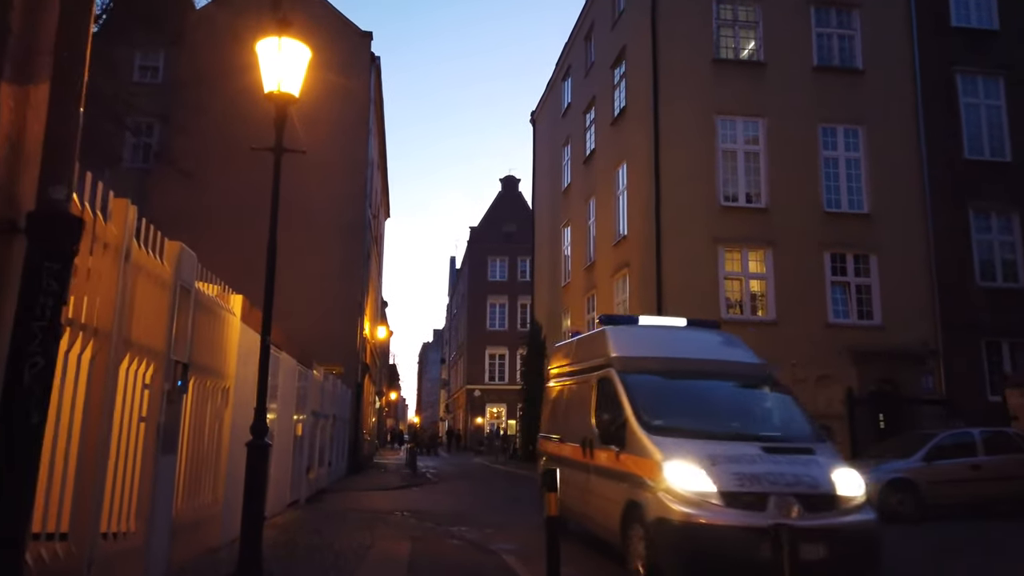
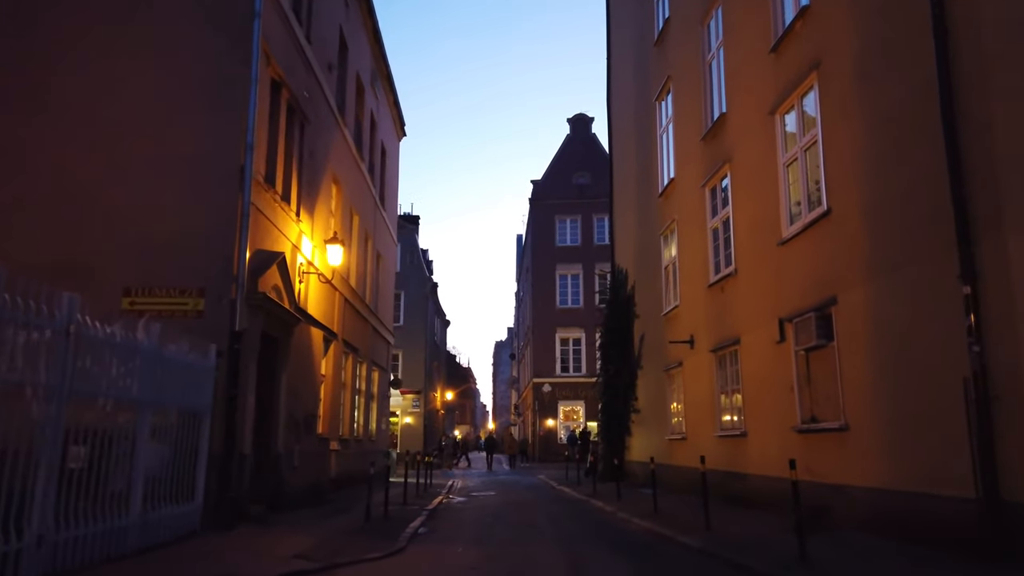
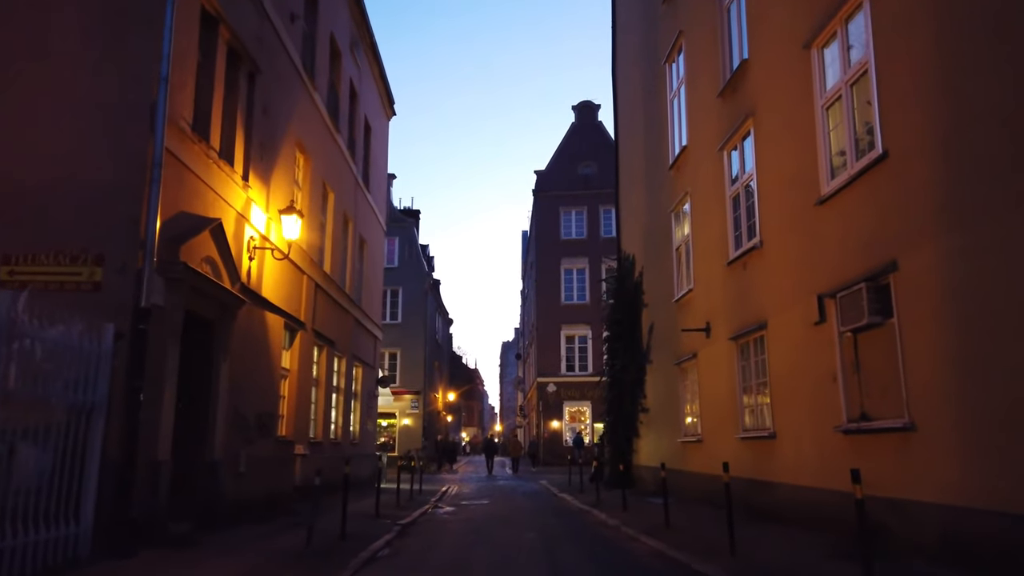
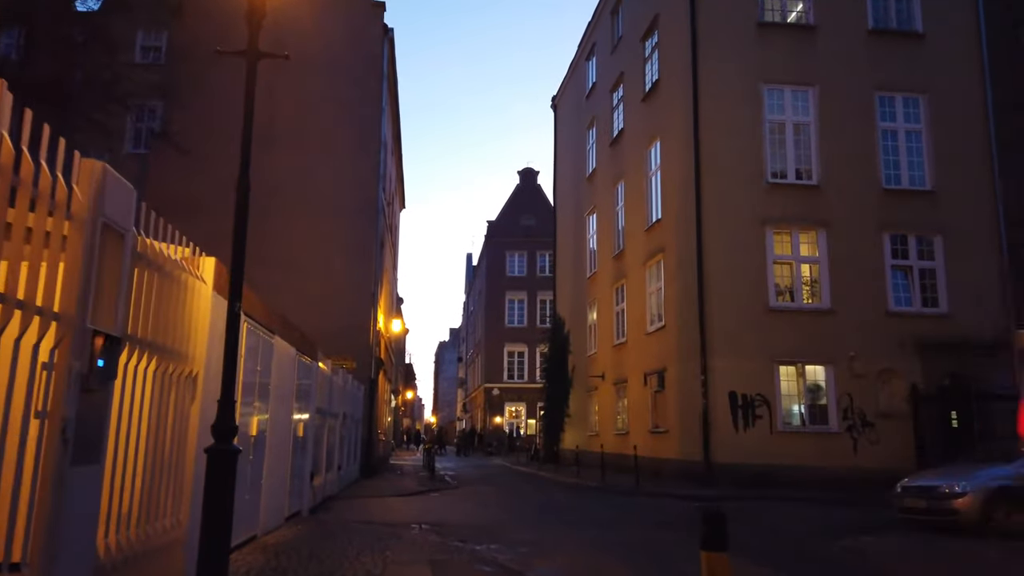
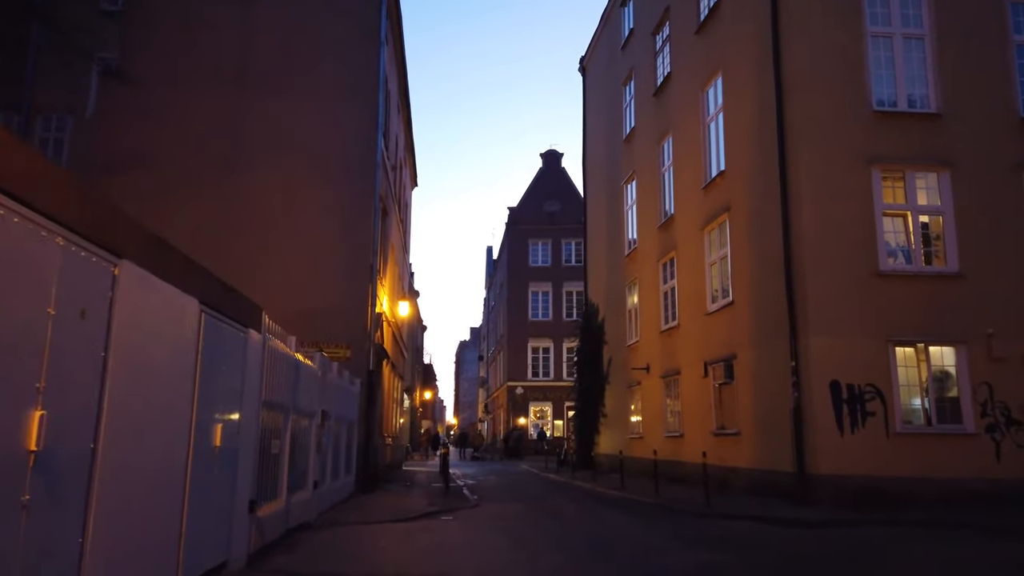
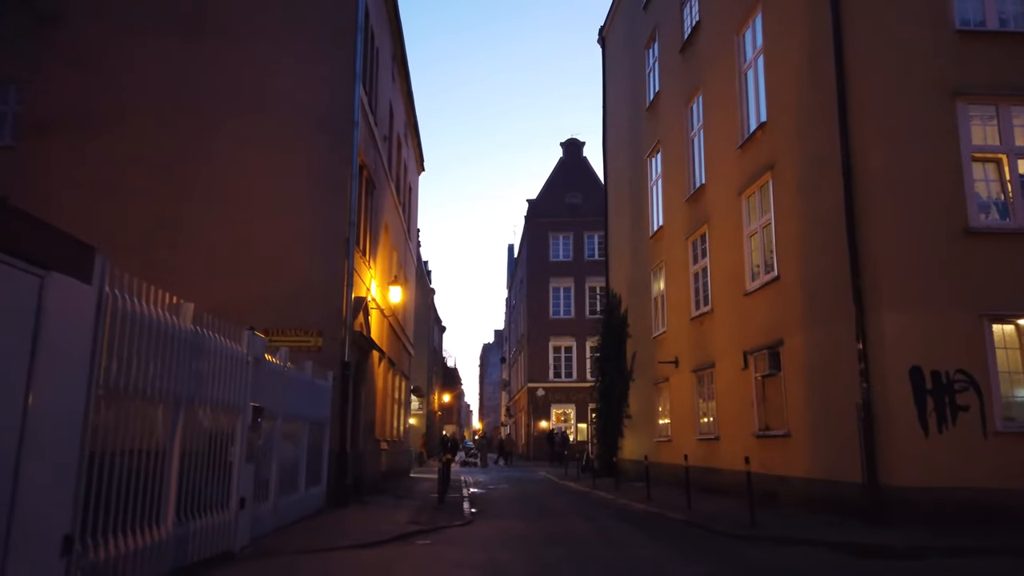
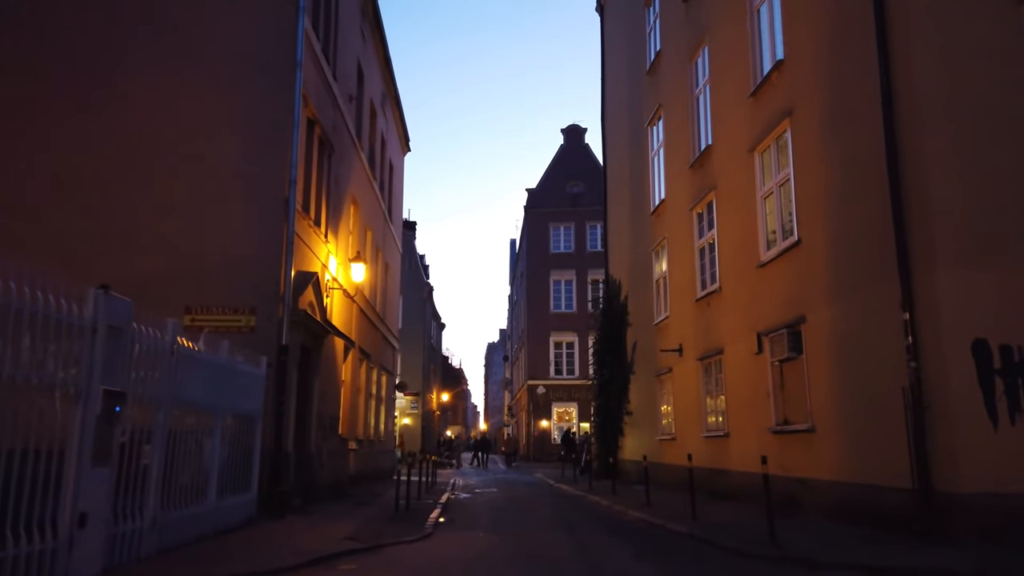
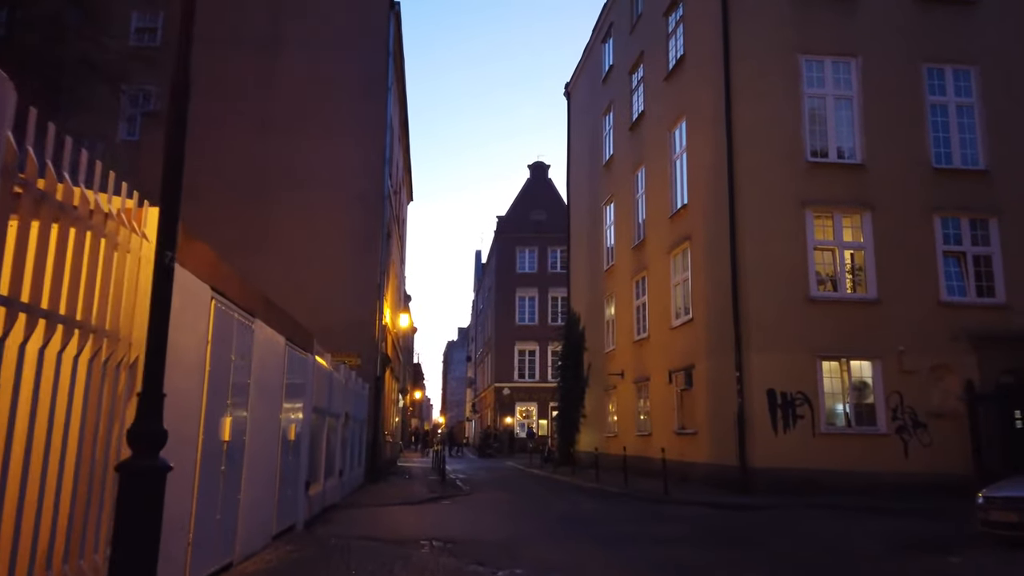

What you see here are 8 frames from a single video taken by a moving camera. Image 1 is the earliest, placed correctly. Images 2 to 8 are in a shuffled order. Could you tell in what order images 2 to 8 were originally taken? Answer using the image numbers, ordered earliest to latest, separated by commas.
4, 8, 5, 6, 7, 2, 3
